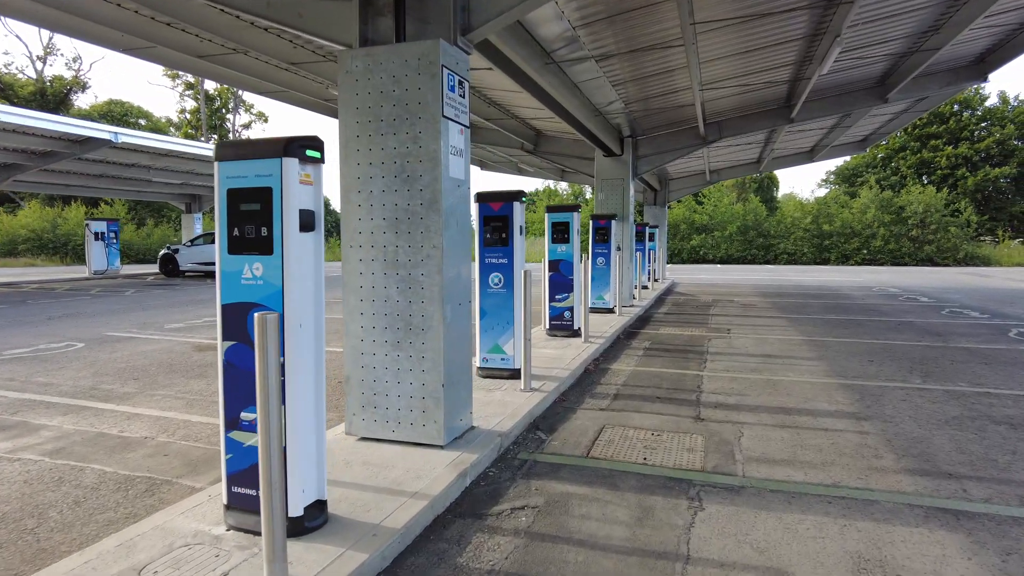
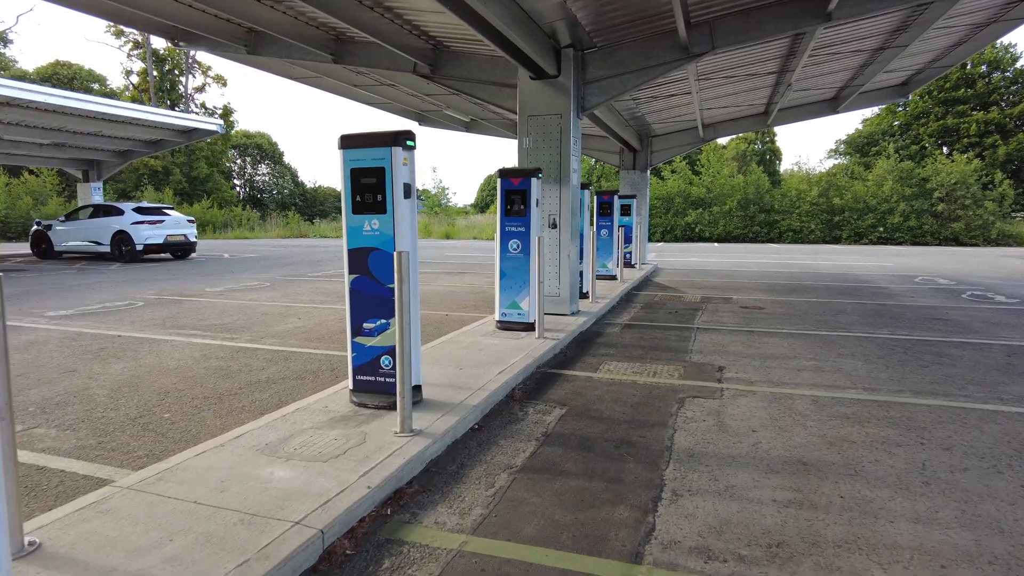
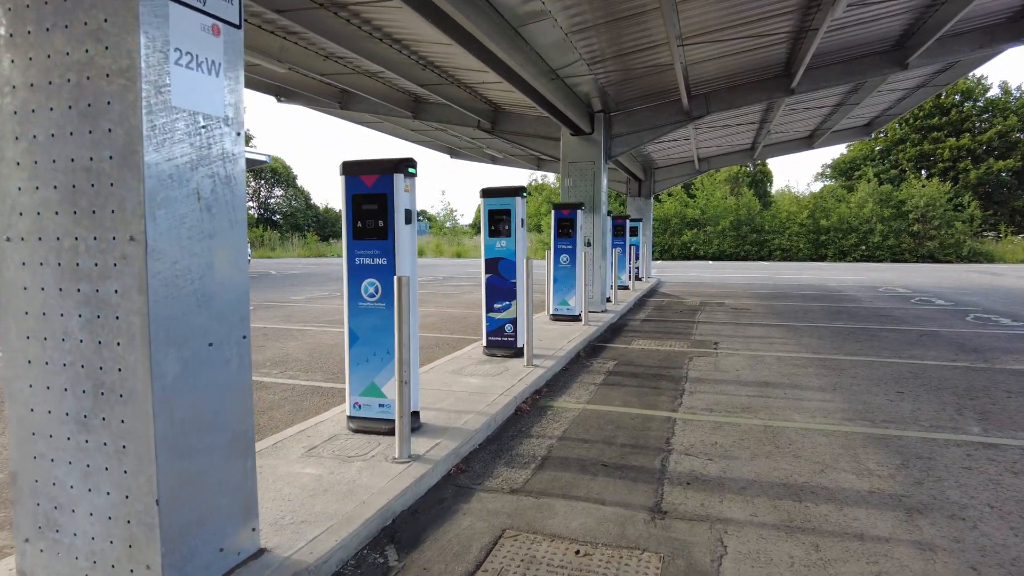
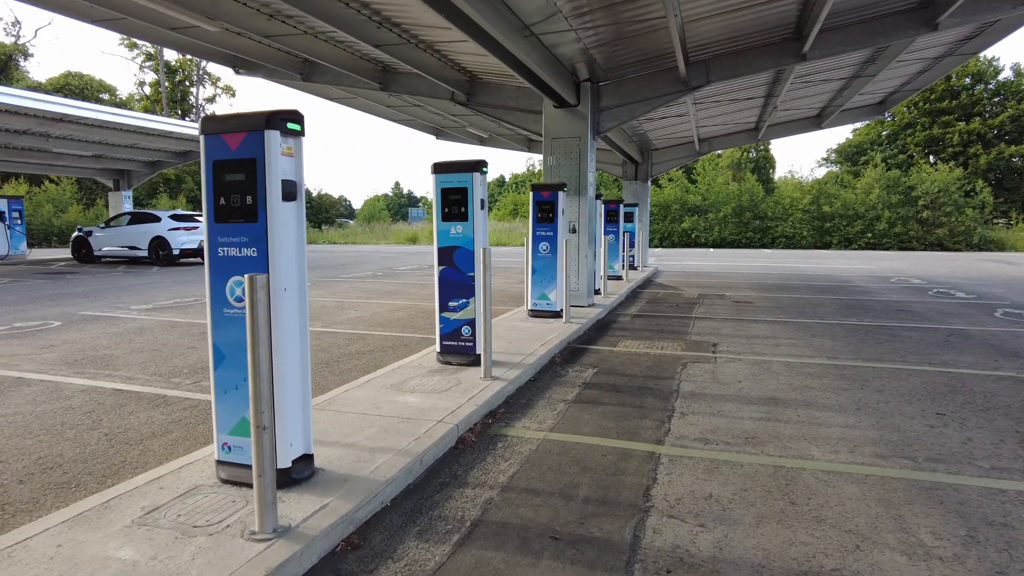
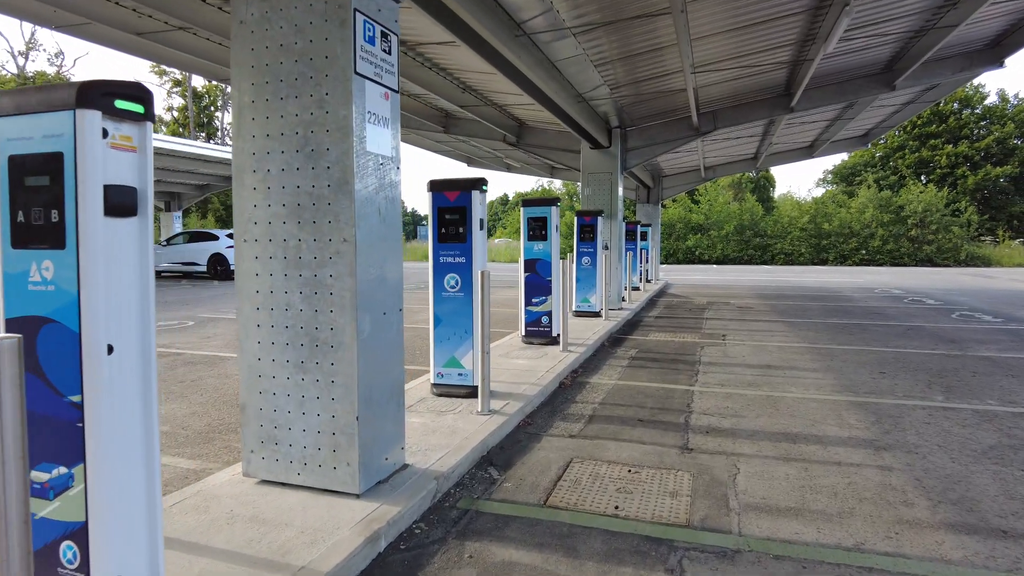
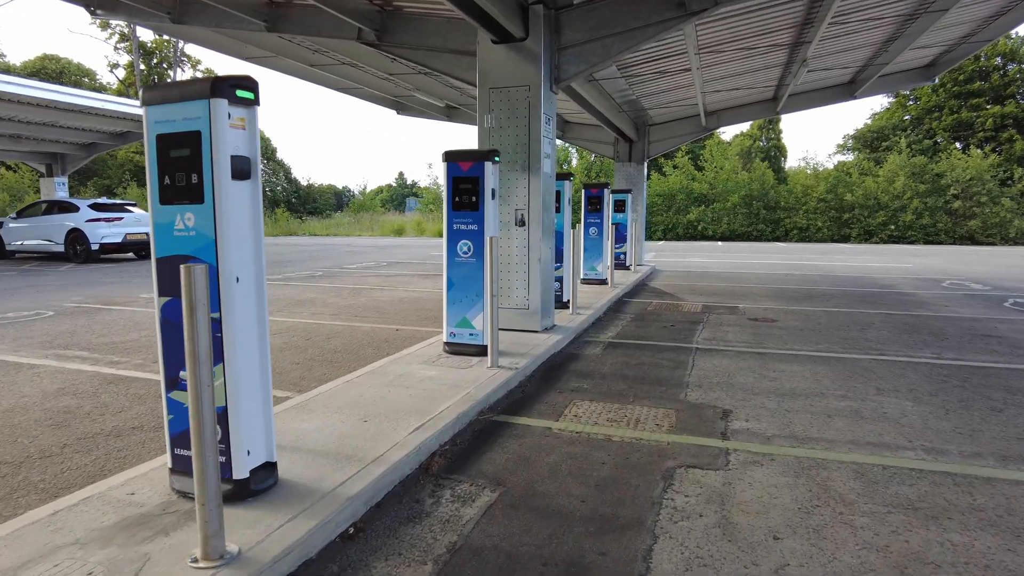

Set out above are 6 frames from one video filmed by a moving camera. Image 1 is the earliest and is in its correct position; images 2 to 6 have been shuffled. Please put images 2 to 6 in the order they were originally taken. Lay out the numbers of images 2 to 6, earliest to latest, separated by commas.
5, 3, 4, 2, 6
